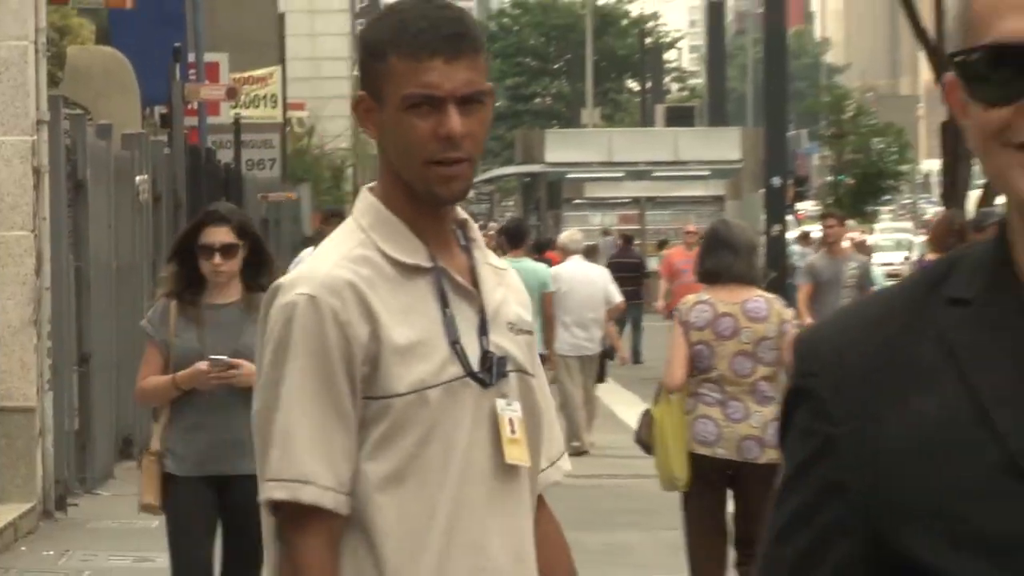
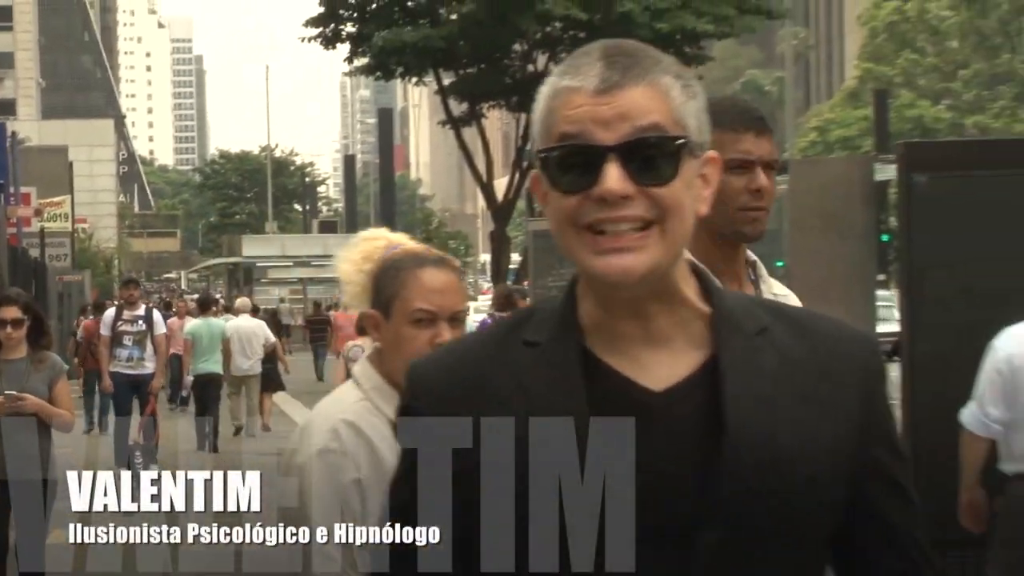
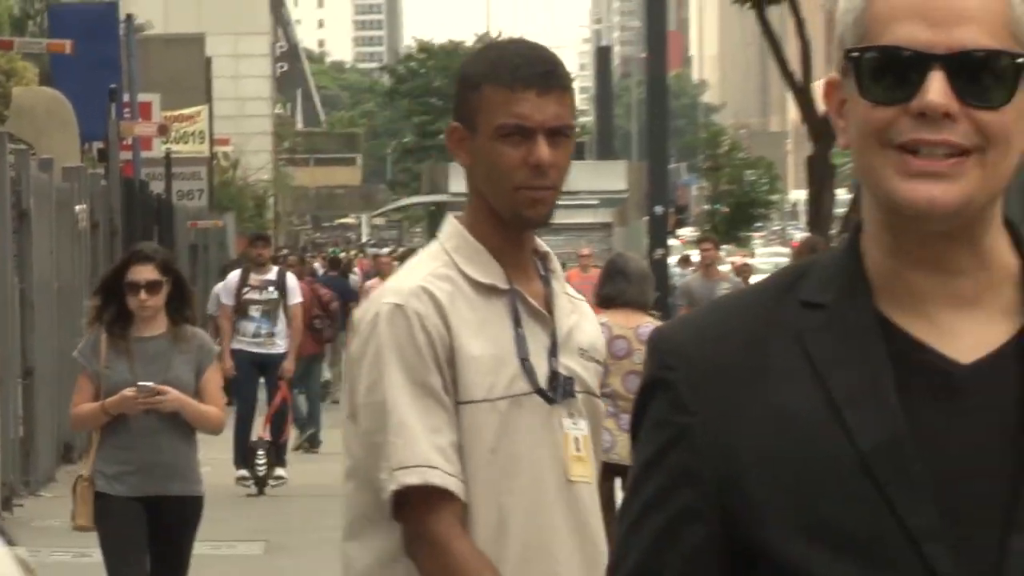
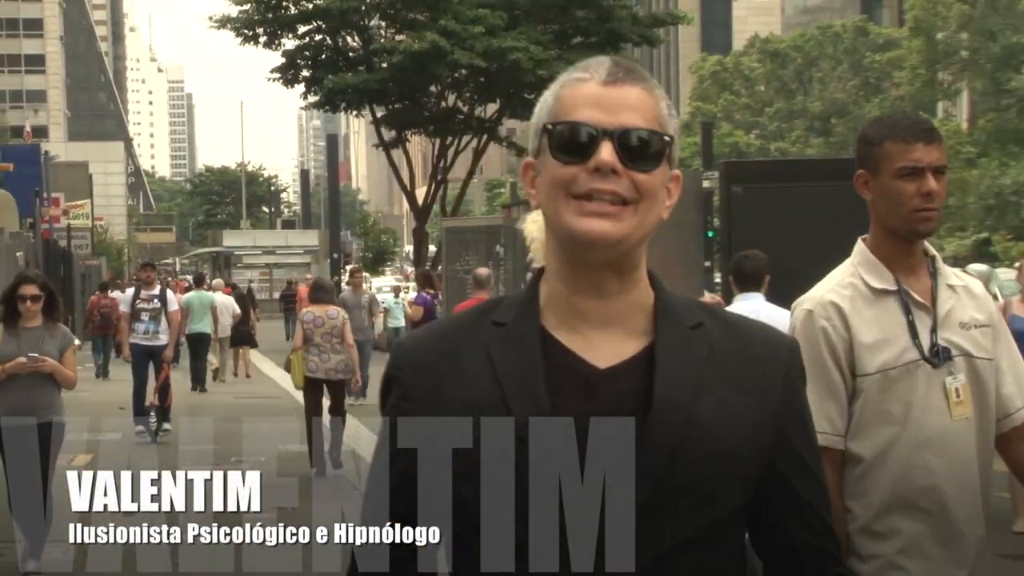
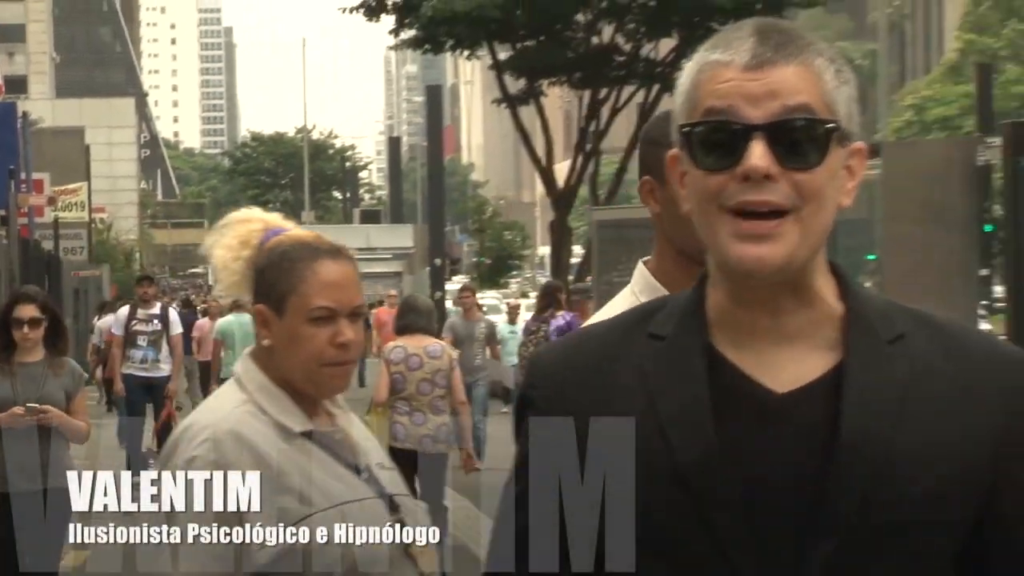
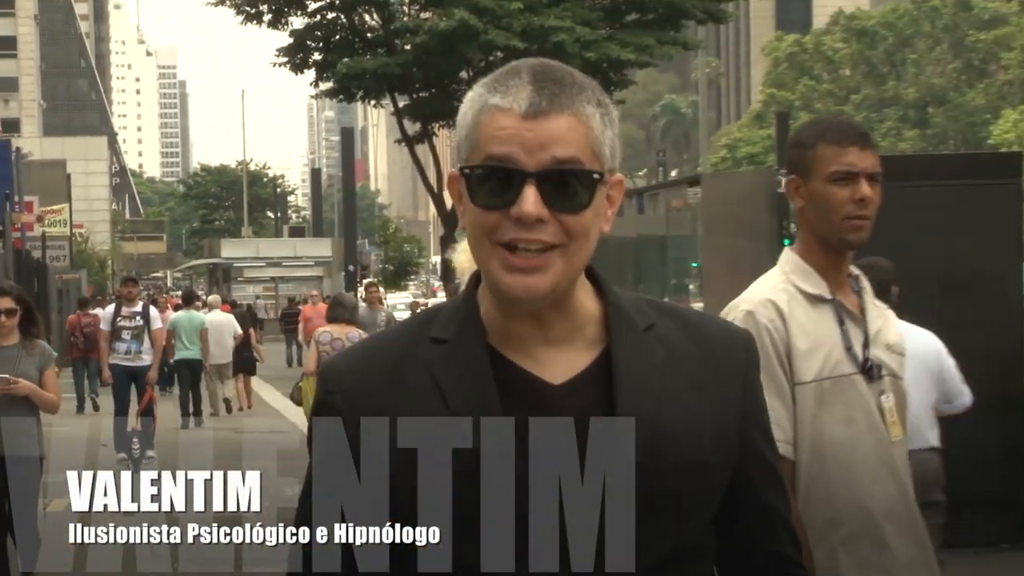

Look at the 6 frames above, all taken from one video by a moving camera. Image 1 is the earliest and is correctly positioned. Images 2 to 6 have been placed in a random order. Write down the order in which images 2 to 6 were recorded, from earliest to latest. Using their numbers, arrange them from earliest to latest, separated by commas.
3, 5, 2, 6, 4
